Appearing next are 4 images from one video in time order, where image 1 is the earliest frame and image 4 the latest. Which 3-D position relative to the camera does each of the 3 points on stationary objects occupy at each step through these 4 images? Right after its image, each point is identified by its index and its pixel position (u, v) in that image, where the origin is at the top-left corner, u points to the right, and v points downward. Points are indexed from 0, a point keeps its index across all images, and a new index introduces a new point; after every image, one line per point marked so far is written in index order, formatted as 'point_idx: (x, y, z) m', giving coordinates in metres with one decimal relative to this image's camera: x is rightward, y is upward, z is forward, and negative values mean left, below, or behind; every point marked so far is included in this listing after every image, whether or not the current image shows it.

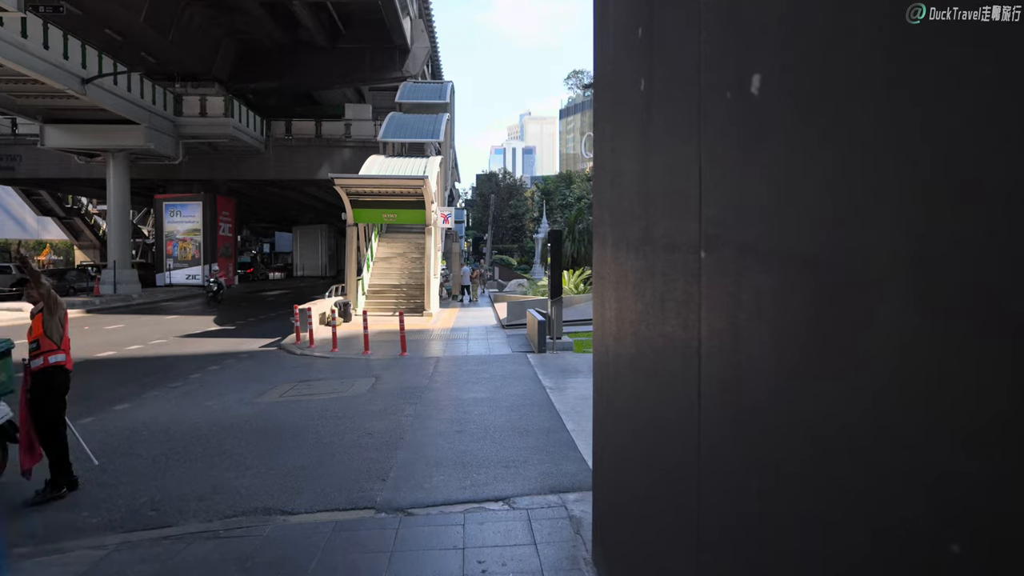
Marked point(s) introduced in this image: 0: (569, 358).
0: (+1.0, -1.2, +13.5) m
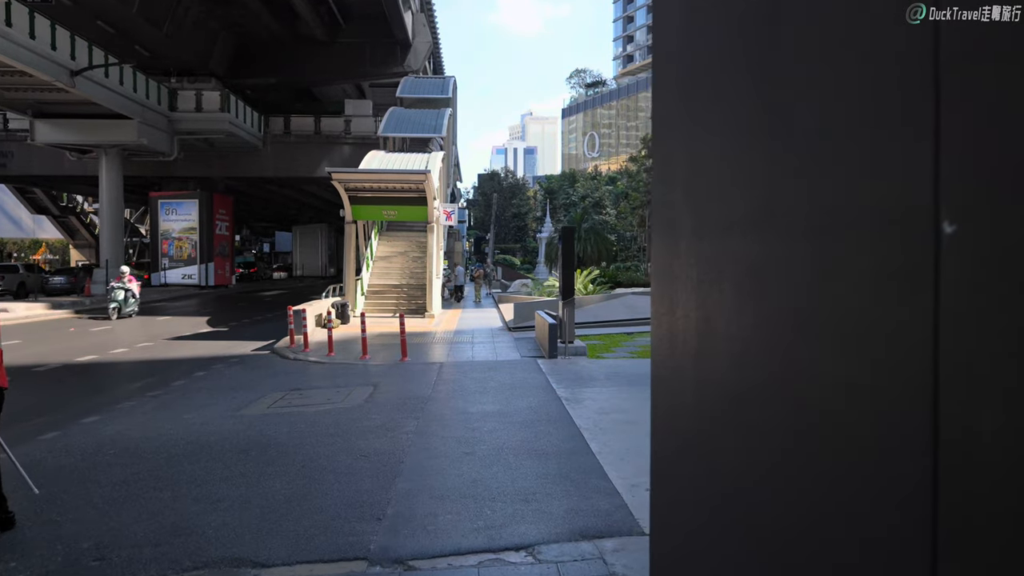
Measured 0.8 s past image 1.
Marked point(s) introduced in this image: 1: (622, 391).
0: (+1.2, -1.3, +12.4) m
1: (+1.4, -1.3, +9.7) m
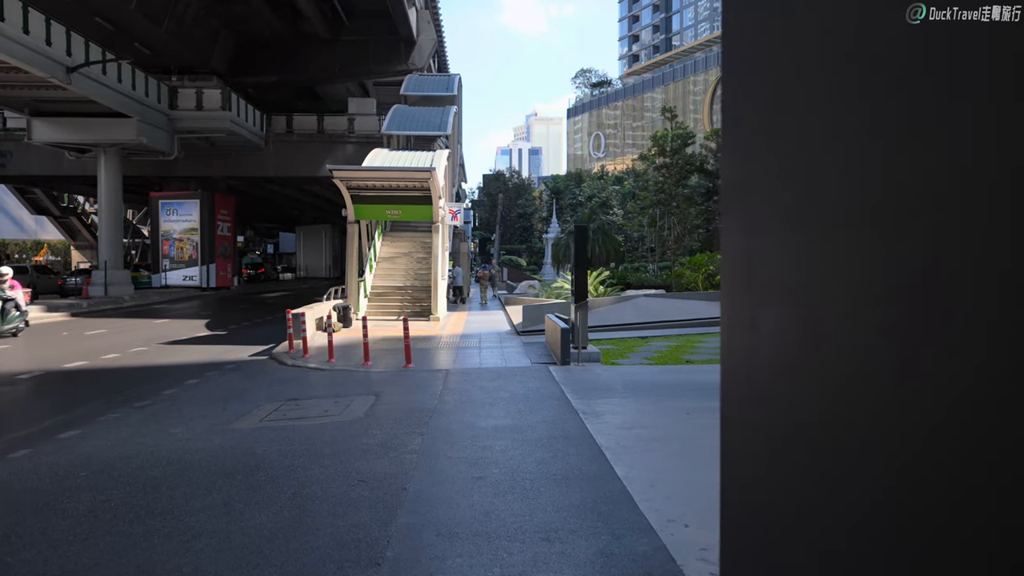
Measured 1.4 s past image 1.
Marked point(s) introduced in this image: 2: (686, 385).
0: (+1.3, -1.3, +11.7) m
1: (+1.5, -1.3, +8.9) m
2: (+2.4, -1.3, +10.5) m
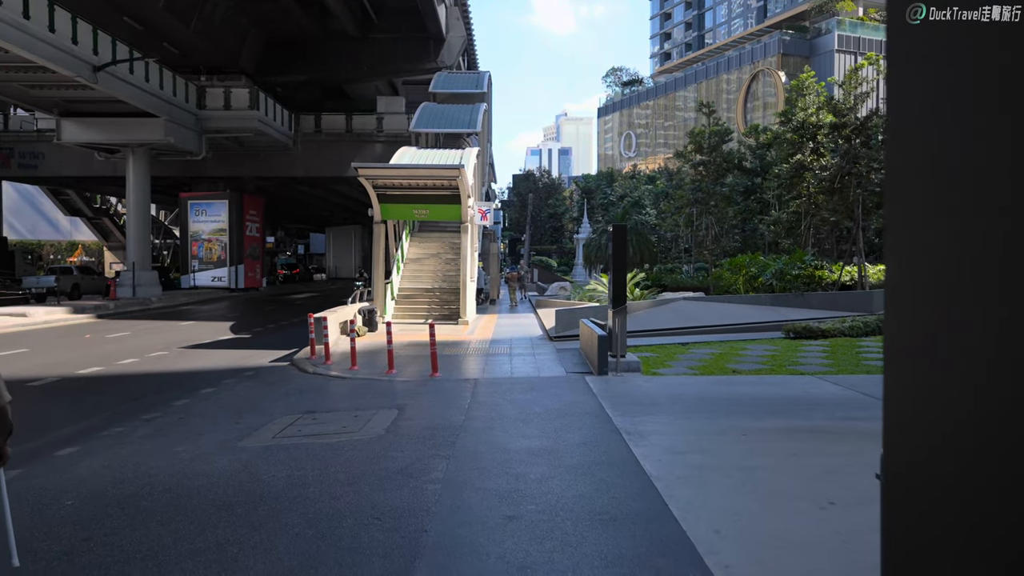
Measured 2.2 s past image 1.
0: (+1.8, -1.4, +10.8) m
1: (+1.9, -1.4, +8.0) m
2: (+2.8, -1.4, +9.5) m
